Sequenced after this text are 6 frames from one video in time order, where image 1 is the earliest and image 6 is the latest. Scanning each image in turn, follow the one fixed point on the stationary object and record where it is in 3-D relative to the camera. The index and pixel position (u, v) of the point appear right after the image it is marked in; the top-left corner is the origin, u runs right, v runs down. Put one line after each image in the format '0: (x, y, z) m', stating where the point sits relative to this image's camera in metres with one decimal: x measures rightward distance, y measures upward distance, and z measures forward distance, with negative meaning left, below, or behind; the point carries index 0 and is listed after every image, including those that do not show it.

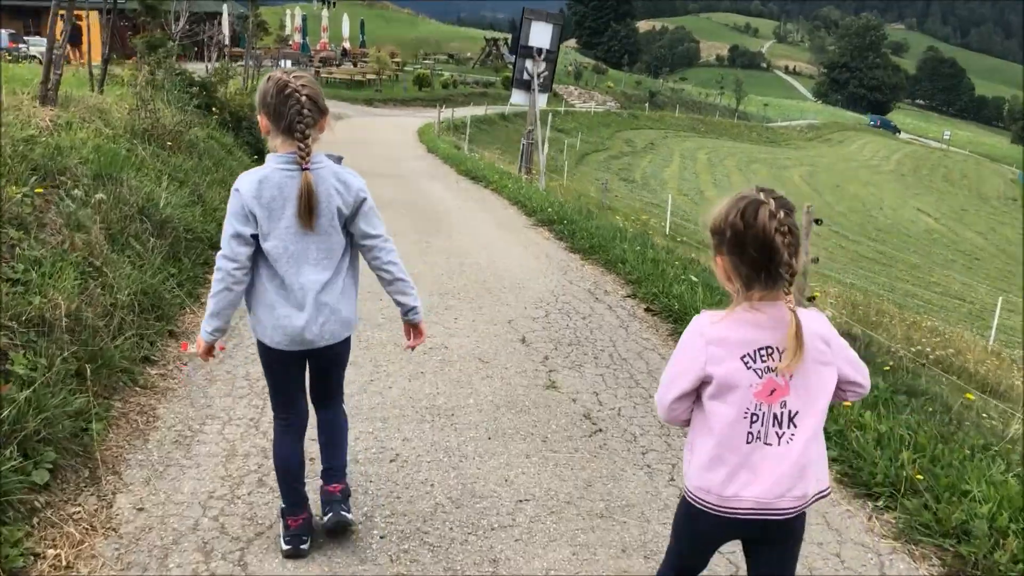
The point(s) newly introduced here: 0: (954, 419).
0: (+2.1, -0.6, +4.4) m
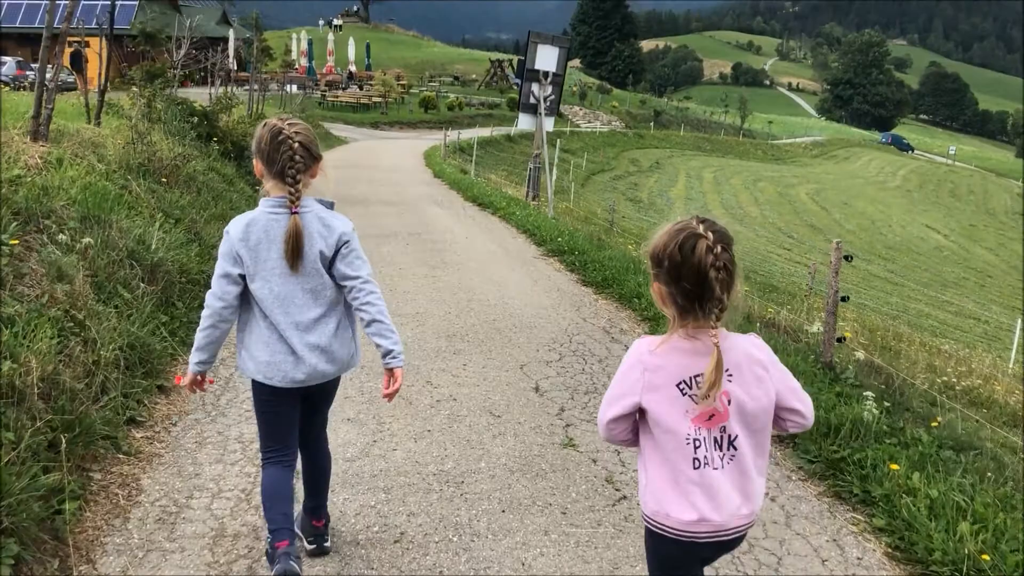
0: (+2.2, -0.8, +4.0) m
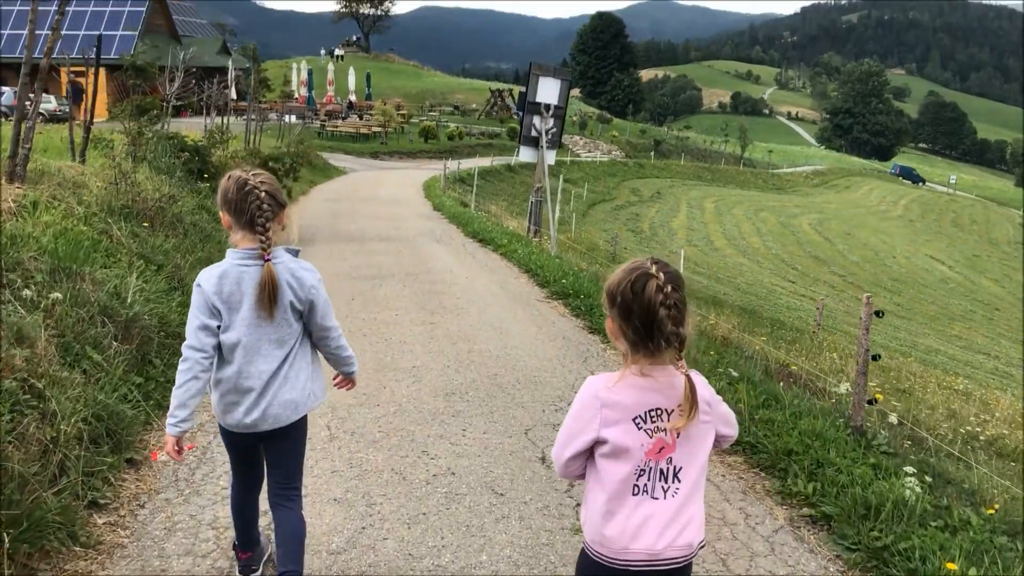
0: (+2.2, -1.1, +3.6) m
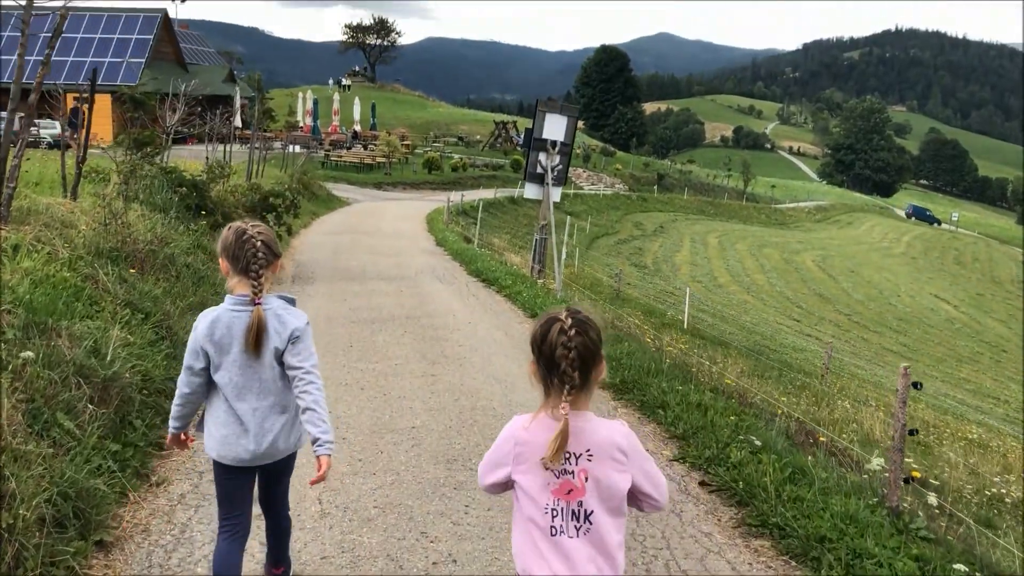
0: (+2.2, -1.4, +3.2) m
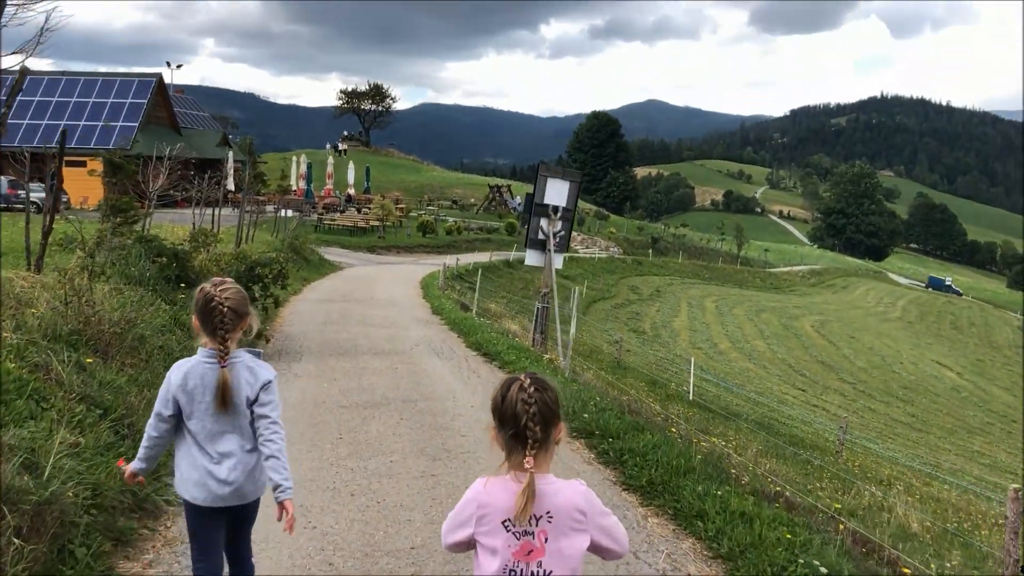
0: (+2.3, -1.7, +2.4) m
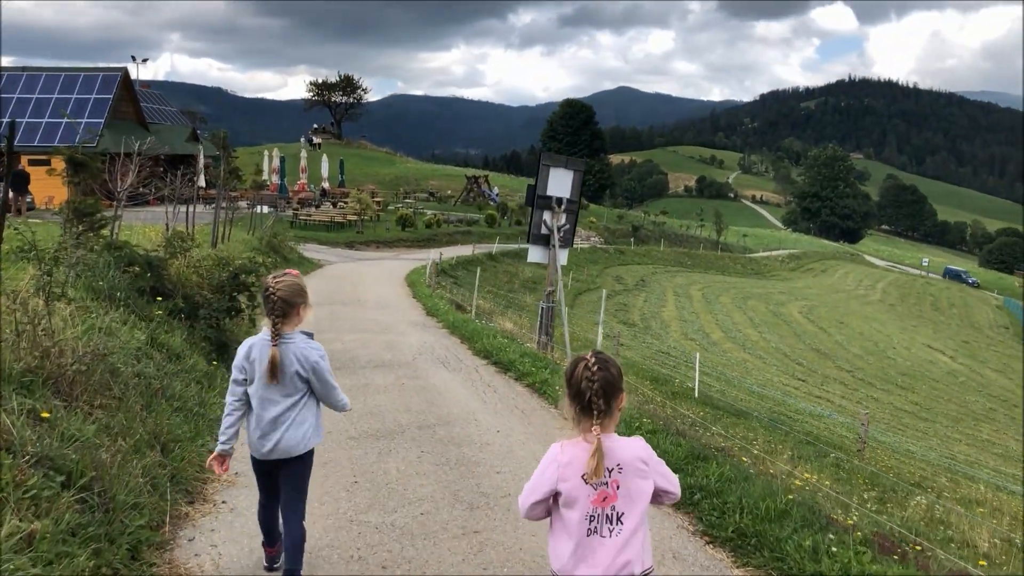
0: (+2.7, -1.8, +1.4) m
